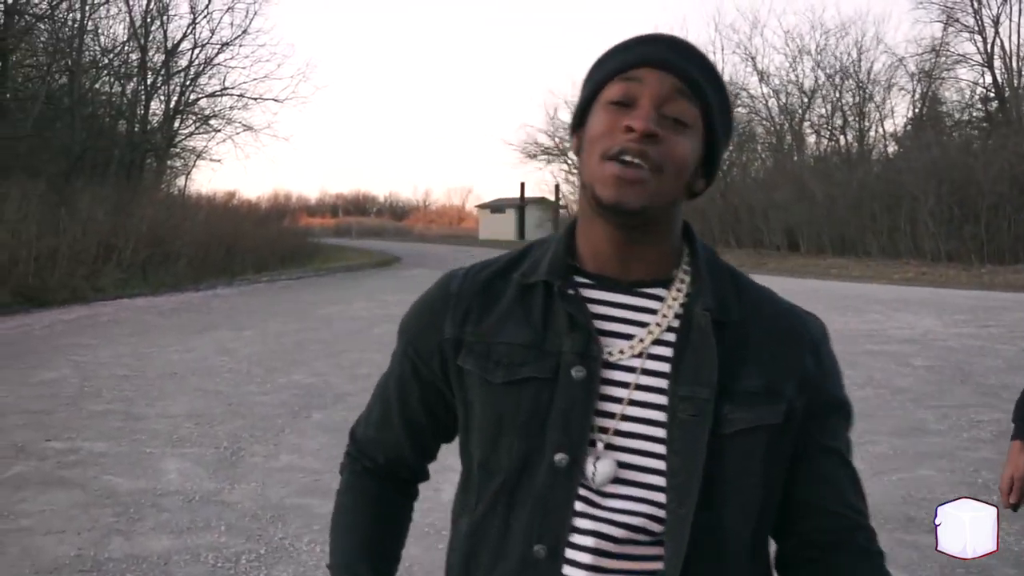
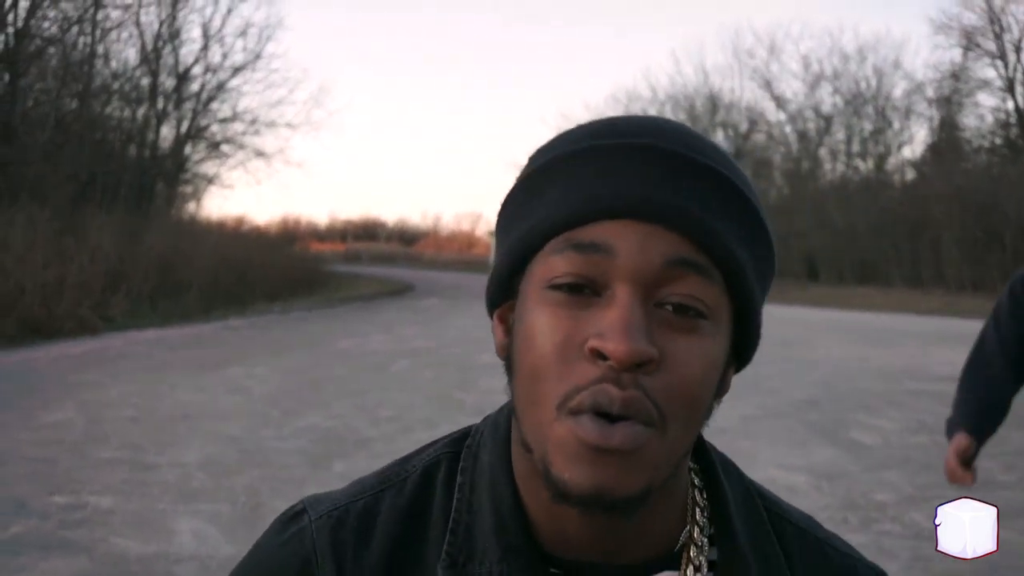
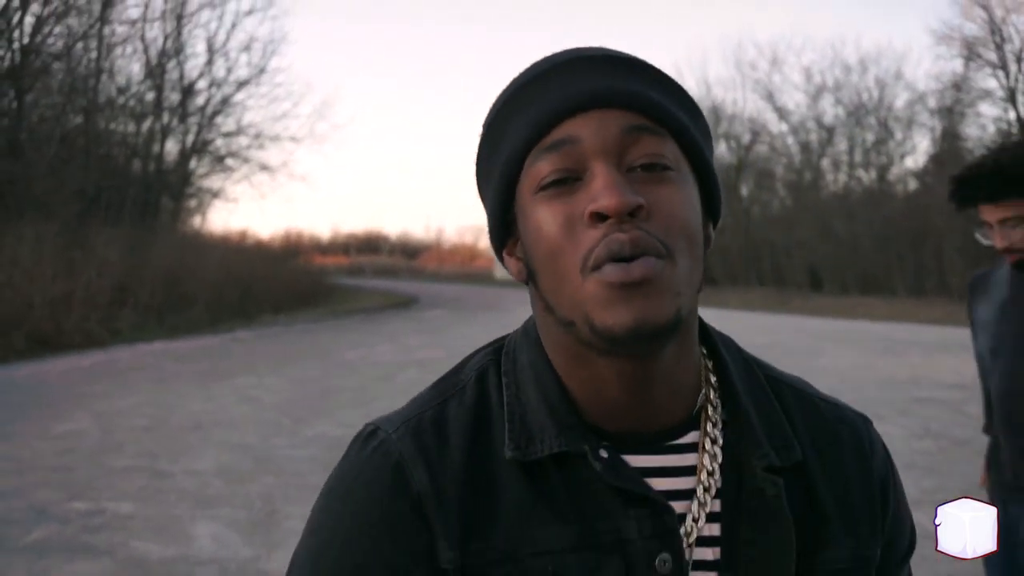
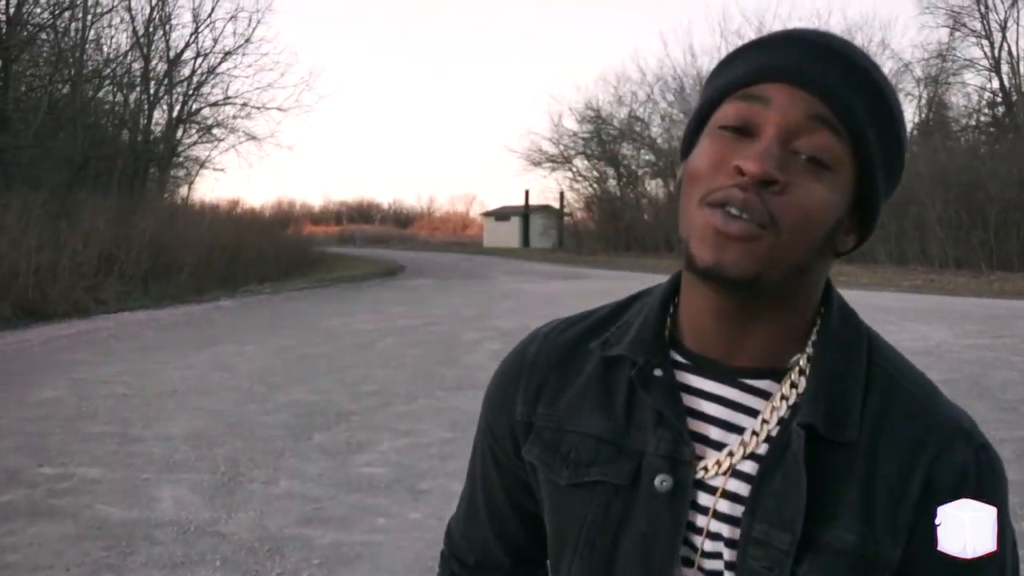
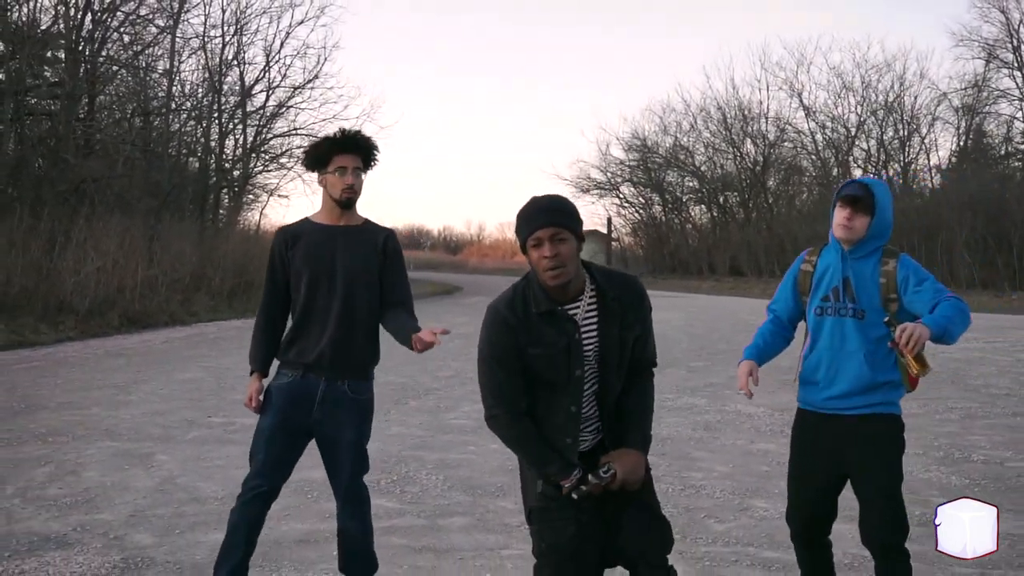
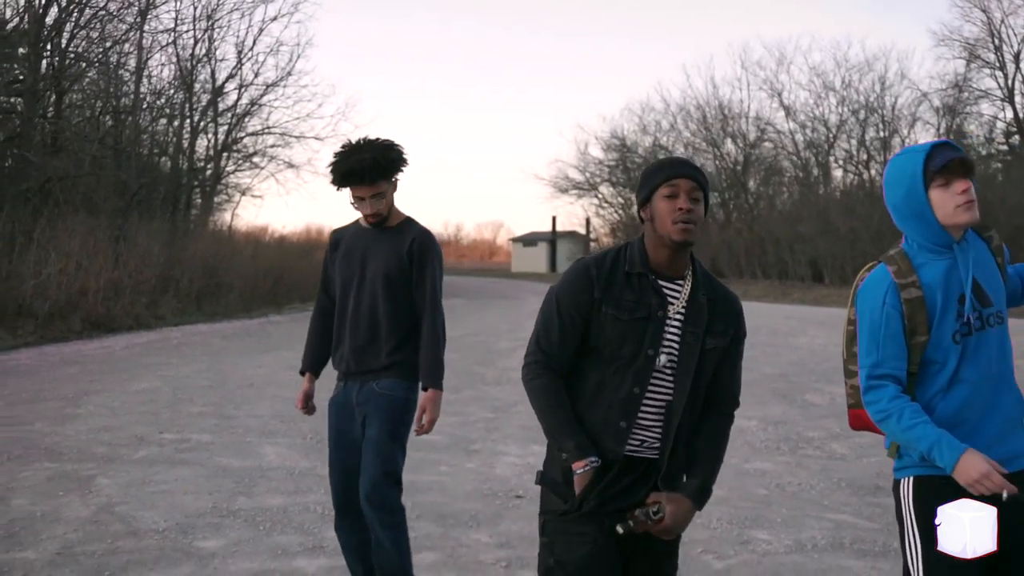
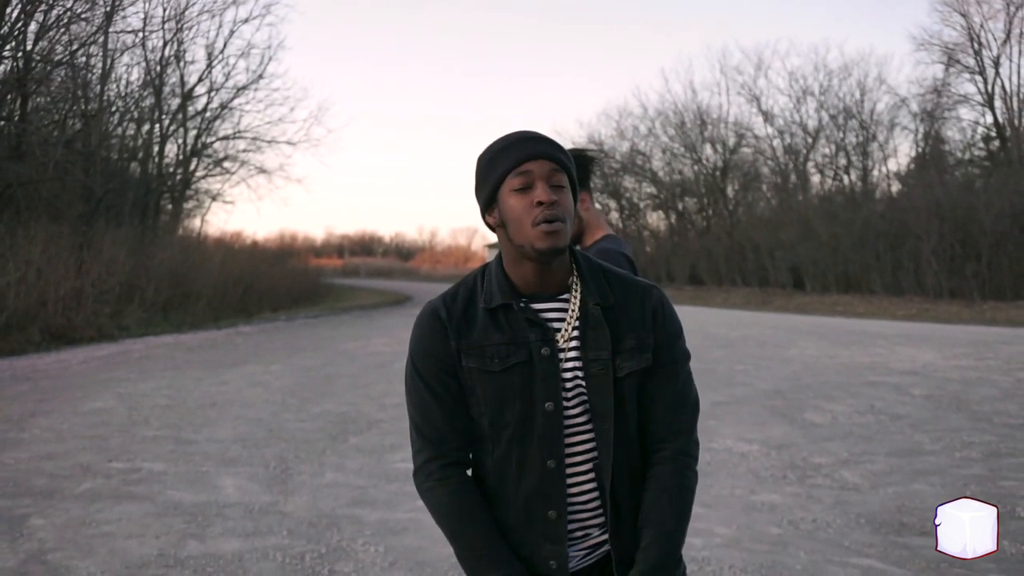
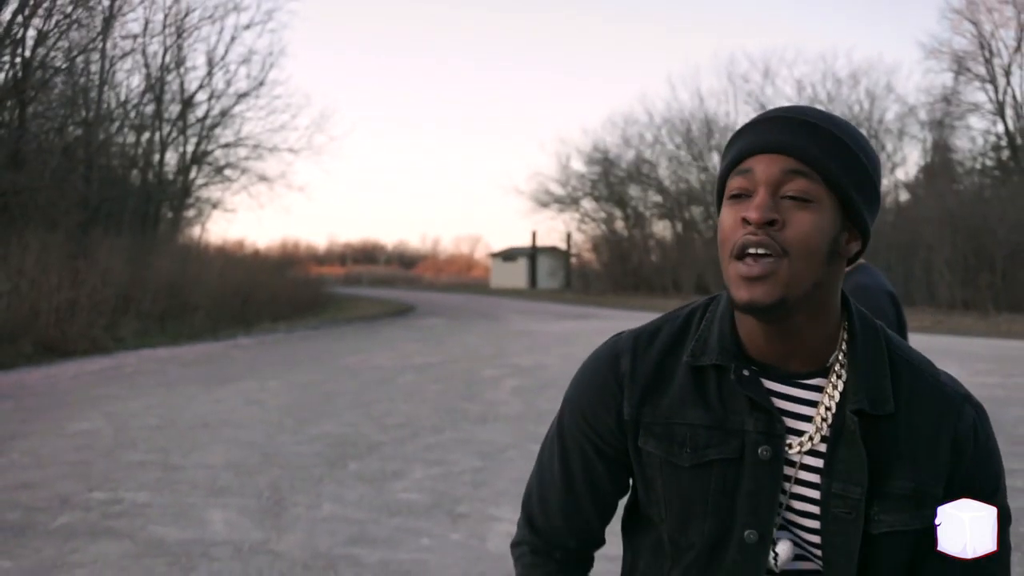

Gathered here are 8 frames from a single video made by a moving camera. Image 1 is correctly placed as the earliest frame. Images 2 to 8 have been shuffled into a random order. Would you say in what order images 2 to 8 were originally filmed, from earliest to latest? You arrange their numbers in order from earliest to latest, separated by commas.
4, 2, 3, 8, 7, 6, 5
